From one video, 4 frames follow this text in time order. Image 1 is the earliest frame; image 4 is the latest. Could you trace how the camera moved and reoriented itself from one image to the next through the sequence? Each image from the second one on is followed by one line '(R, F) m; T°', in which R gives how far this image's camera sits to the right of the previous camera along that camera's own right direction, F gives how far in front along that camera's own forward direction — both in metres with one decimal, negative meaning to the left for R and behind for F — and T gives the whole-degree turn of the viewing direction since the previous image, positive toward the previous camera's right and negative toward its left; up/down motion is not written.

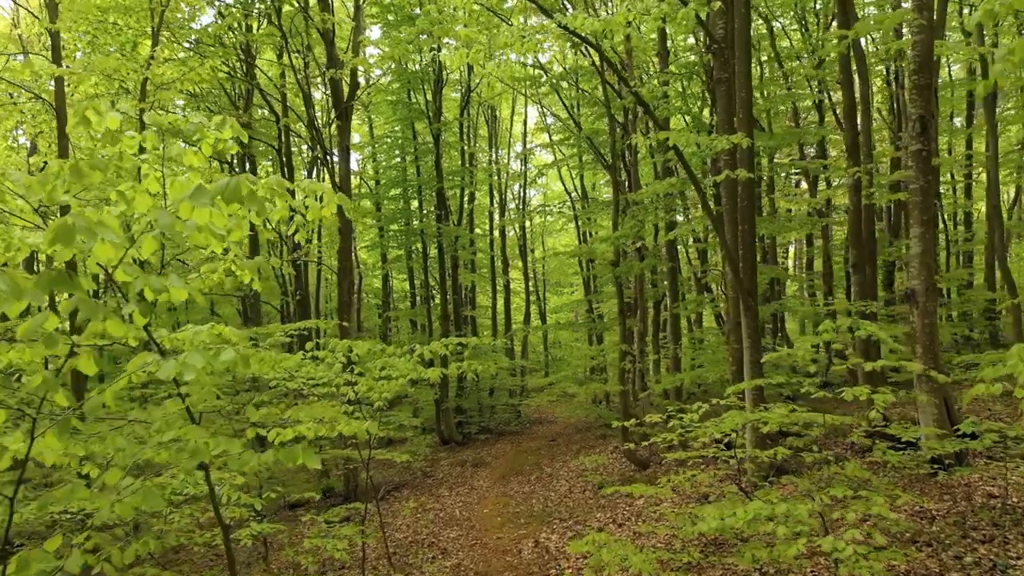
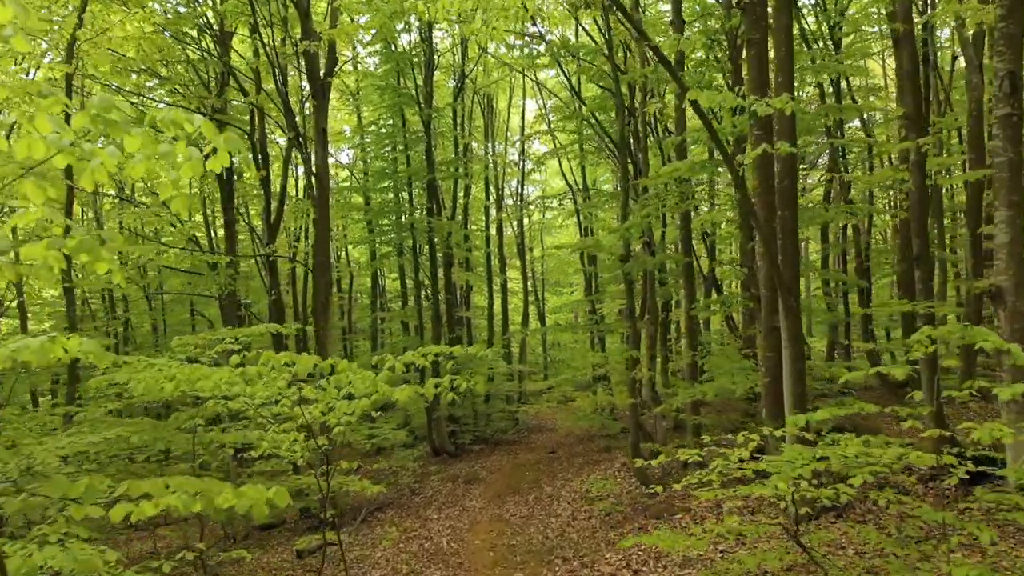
(+0.1, +1.3) m; 0°
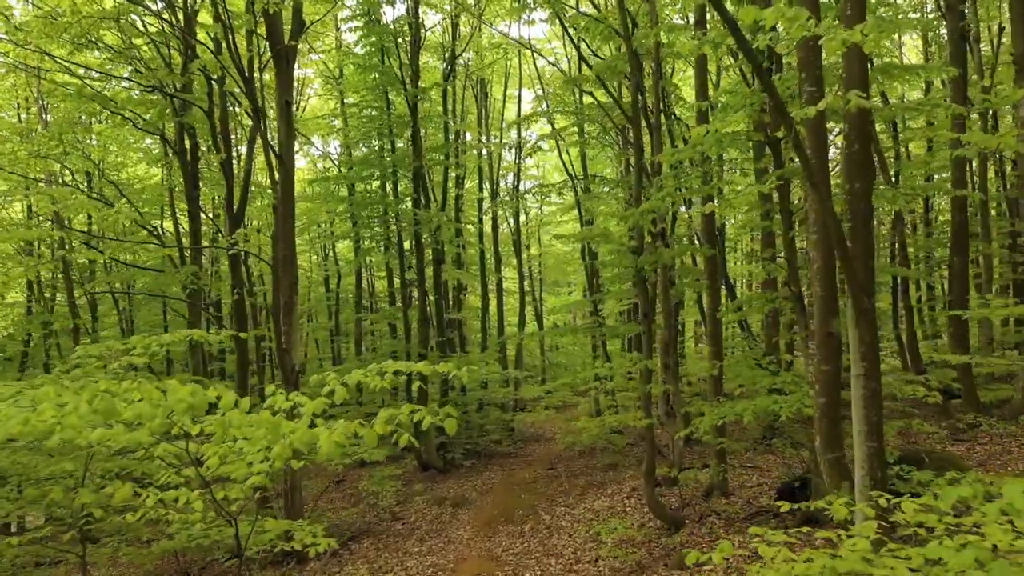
(+0.1, +1.5) m; 0°
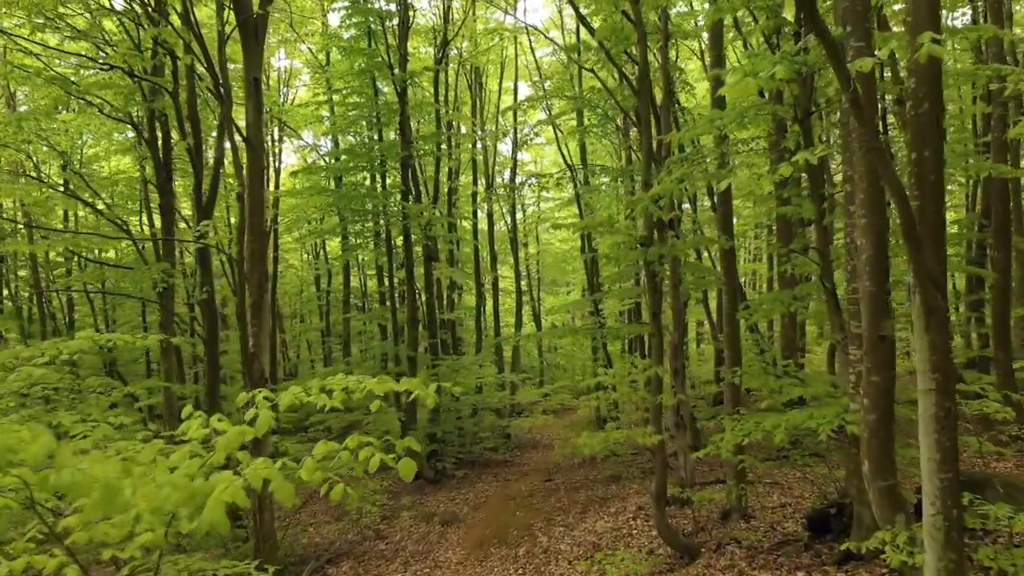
(+0.1, +0.9) m; 0°
